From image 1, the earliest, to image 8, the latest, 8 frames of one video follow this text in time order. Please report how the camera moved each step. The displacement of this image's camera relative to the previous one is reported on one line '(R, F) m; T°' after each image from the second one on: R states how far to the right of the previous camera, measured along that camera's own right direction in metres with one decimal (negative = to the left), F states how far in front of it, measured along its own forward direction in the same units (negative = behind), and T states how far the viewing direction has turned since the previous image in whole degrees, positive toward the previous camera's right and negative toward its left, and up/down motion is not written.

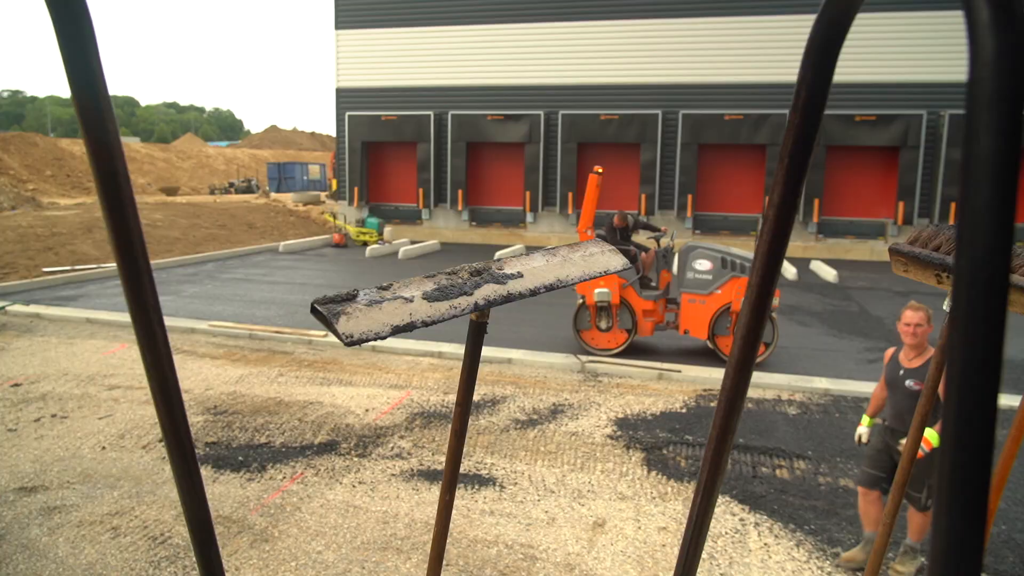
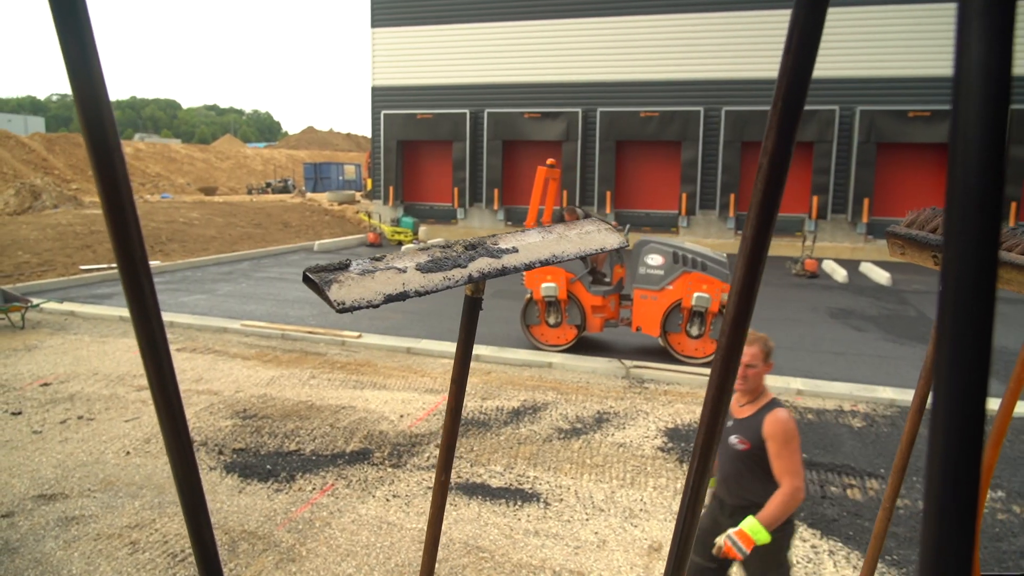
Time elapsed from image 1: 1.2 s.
(-0.1, +0.4) m; -3°
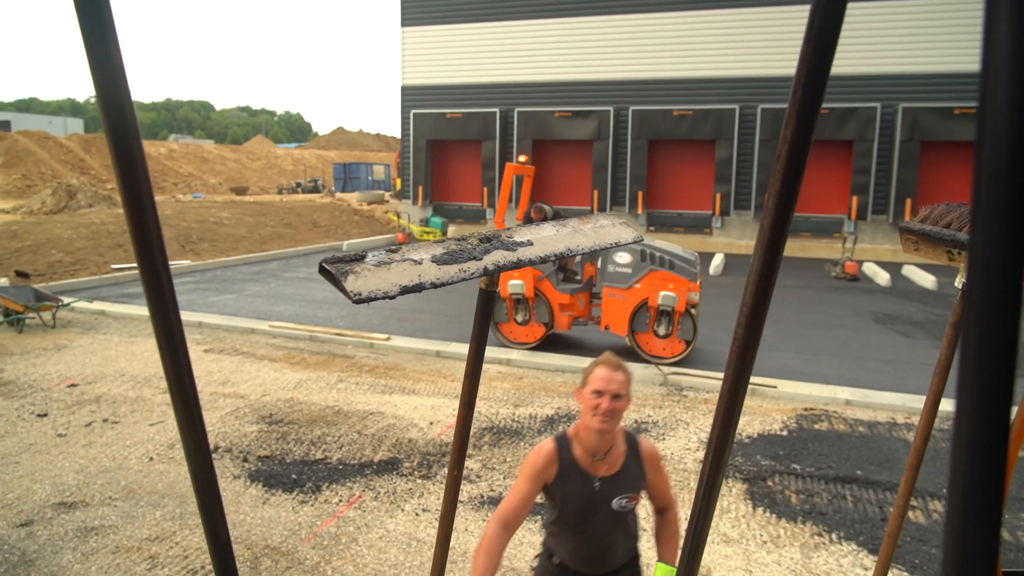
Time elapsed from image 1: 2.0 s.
(-0.1, +0.2) m; -2°
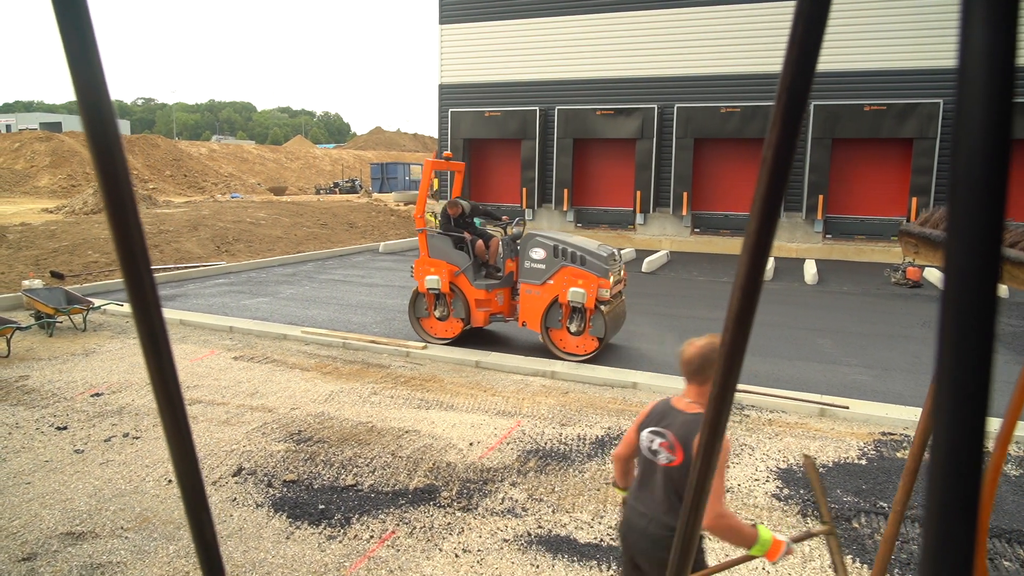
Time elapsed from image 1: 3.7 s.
(-0.1, +0.5) m; -3°
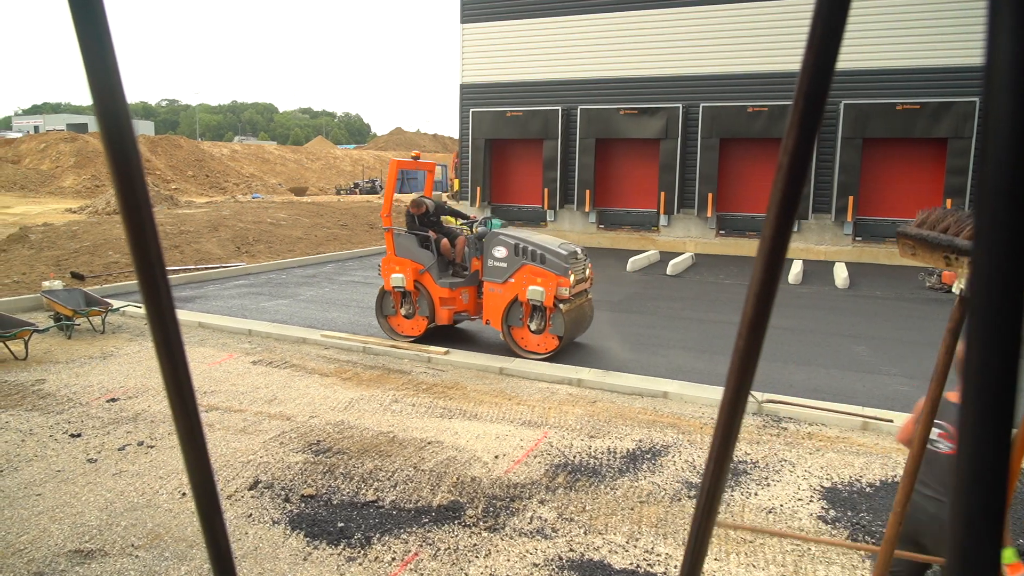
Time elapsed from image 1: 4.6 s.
(-0.1, +0.2) m; -1°
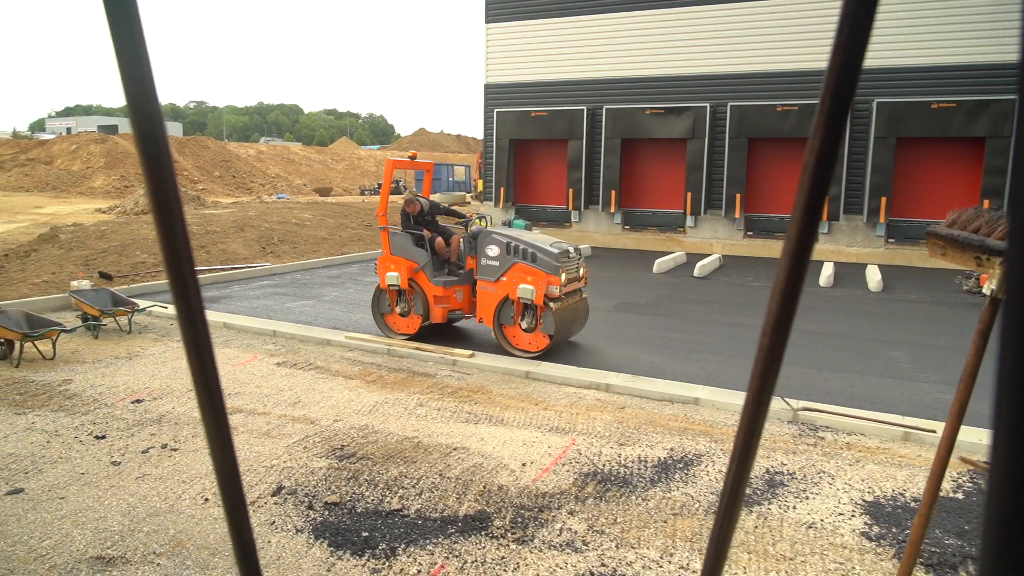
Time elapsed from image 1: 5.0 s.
(0.0, +0.1) m; -2°
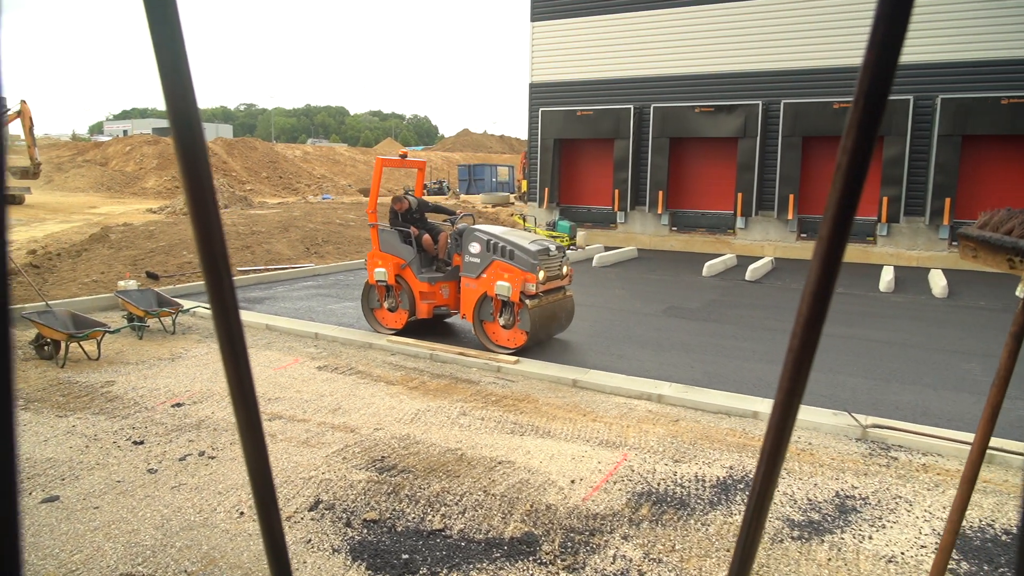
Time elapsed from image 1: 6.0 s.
(-0.1, +0.3) m; -3°
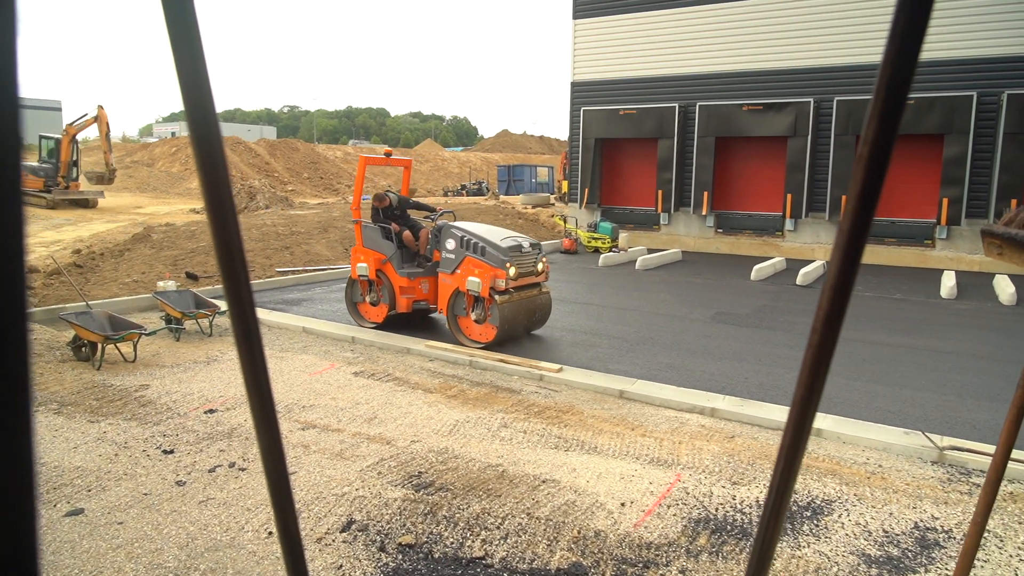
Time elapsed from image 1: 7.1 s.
(-0.1, +0.3) m; -3°
